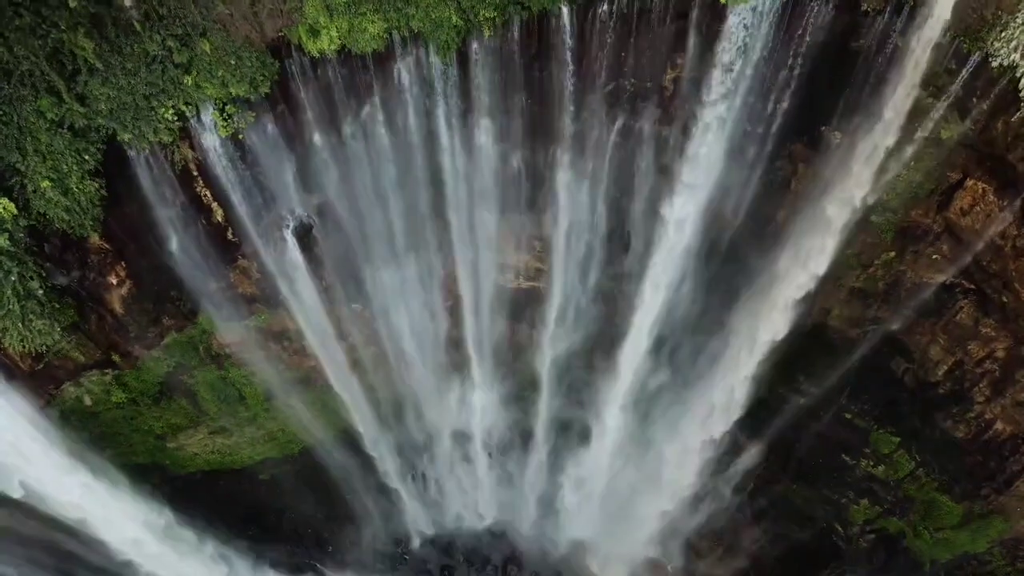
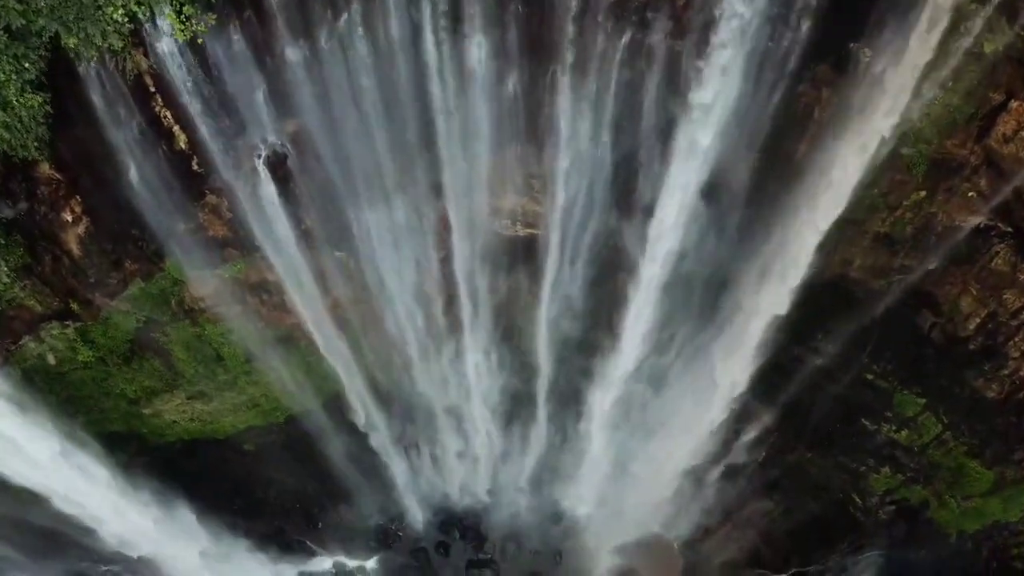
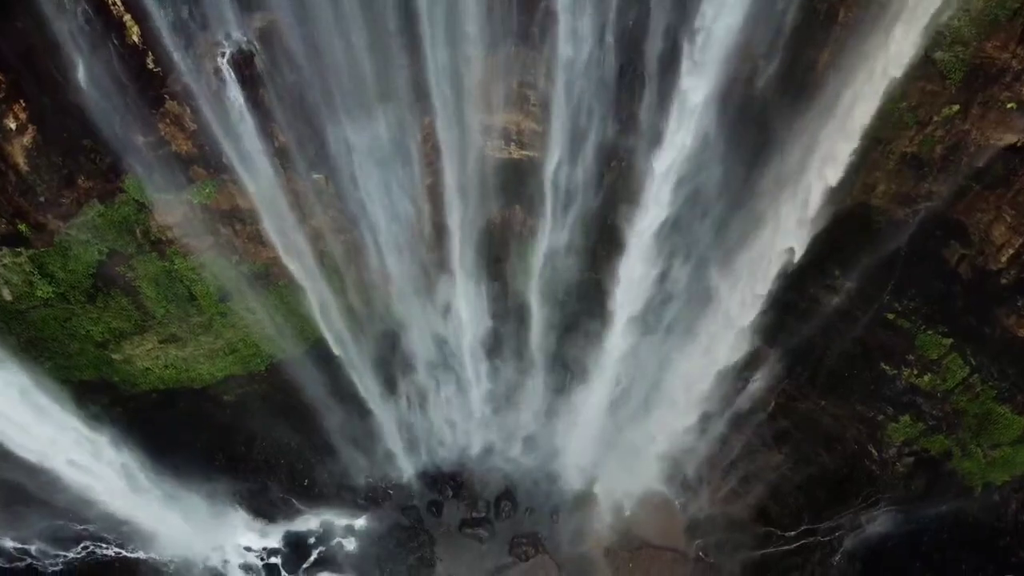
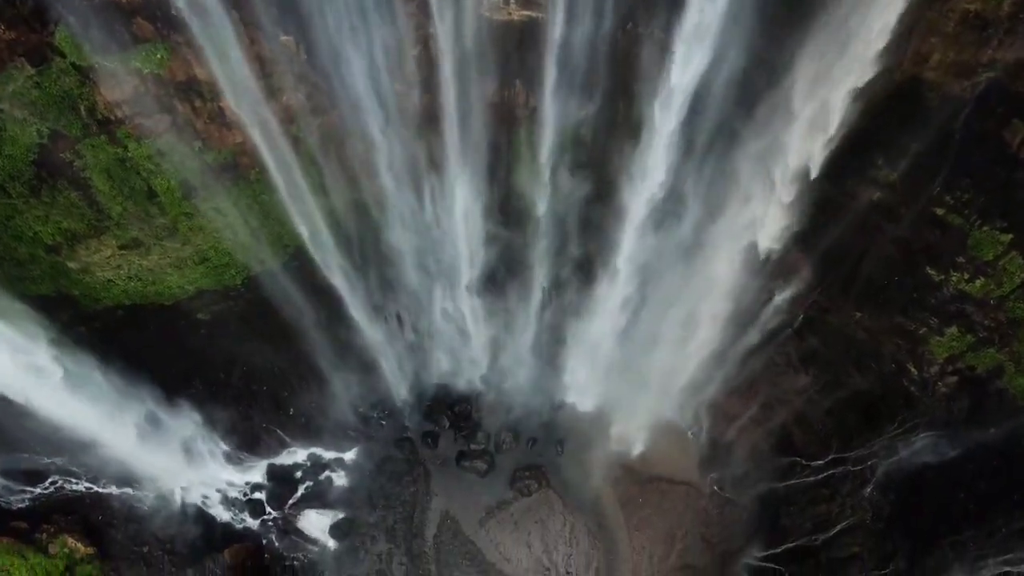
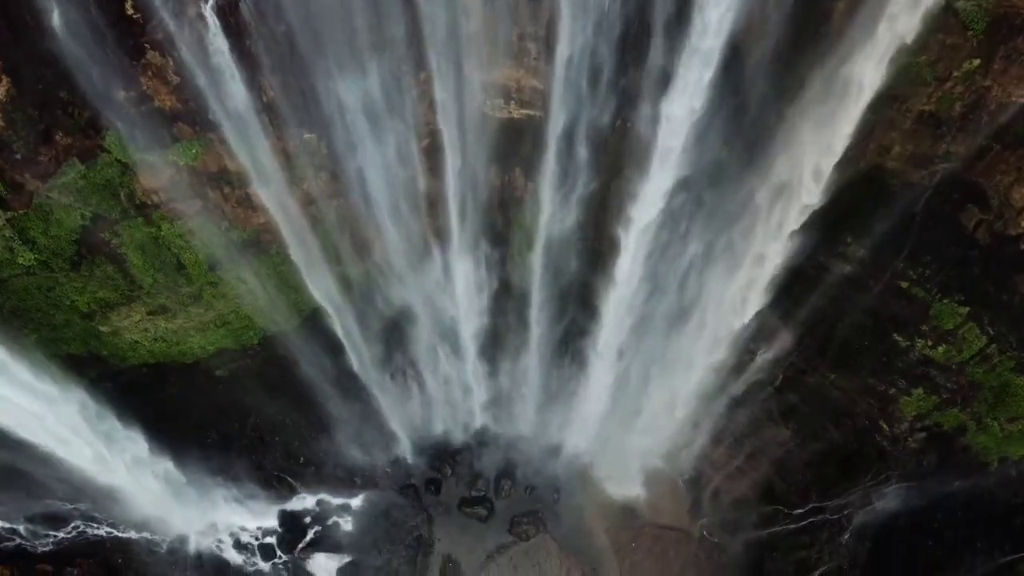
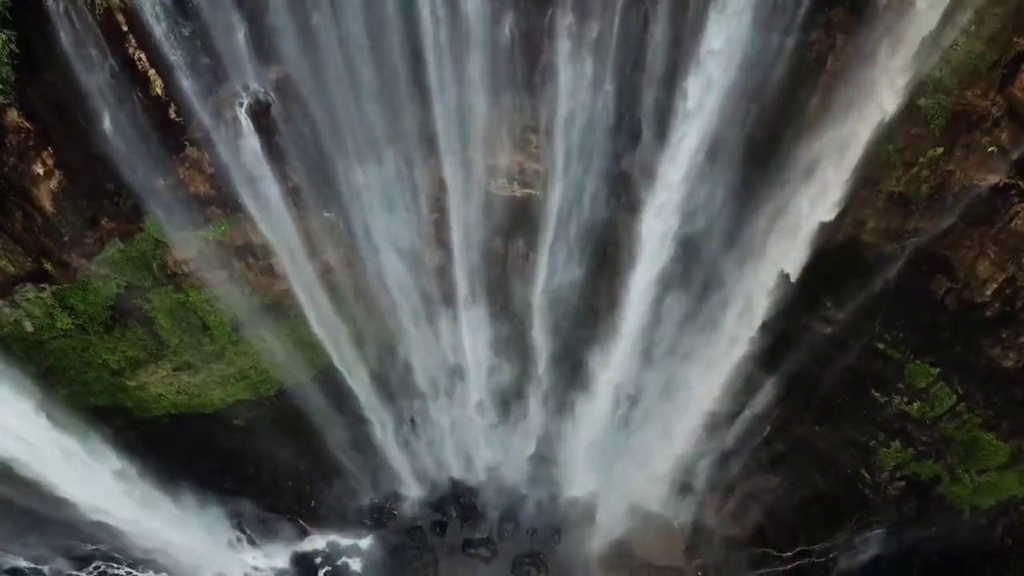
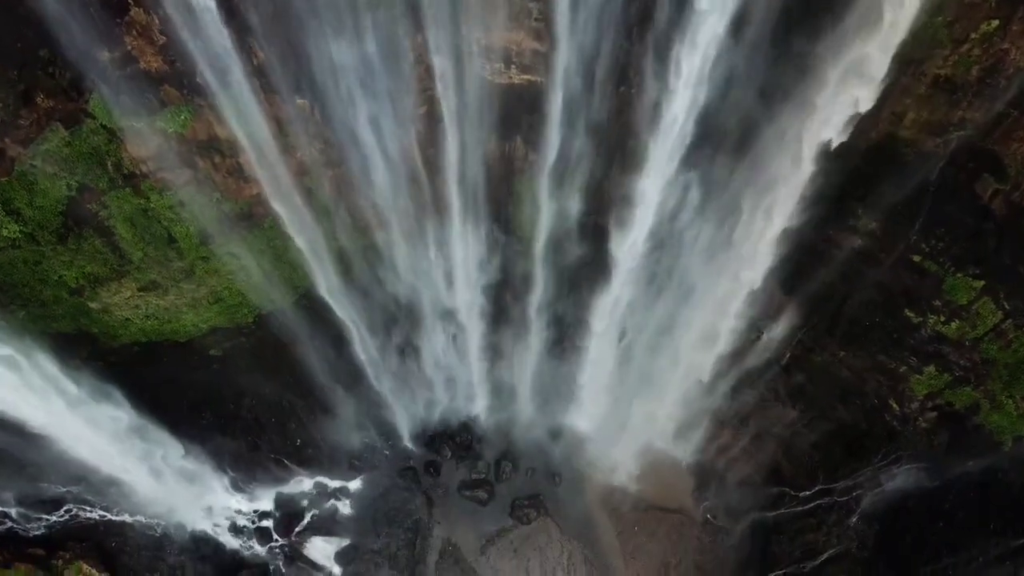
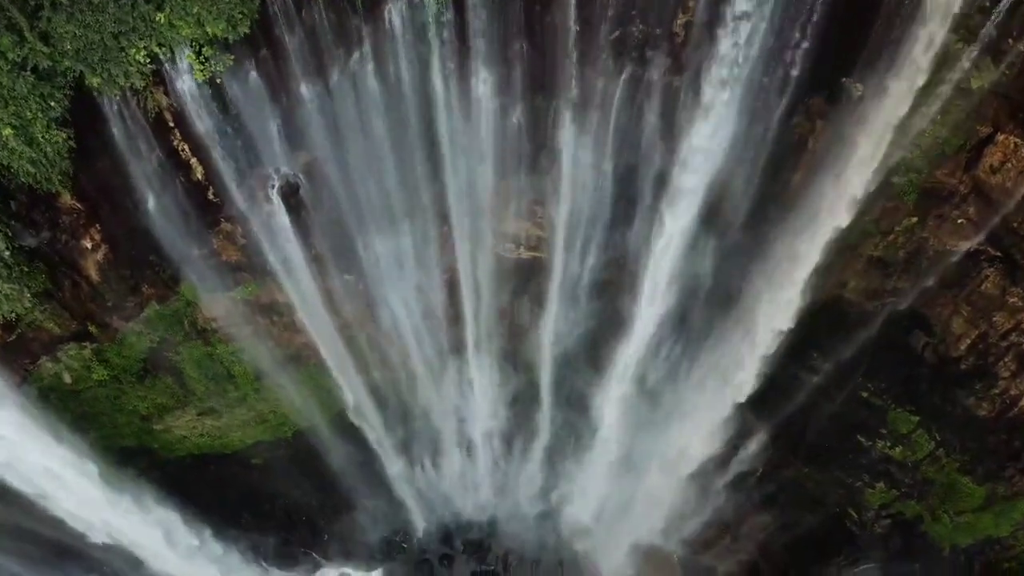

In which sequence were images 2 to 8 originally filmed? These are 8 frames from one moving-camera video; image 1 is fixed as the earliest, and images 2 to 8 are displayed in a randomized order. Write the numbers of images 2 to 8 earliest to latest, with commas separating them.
8, 2, 6, 3, 5, 7, 4
